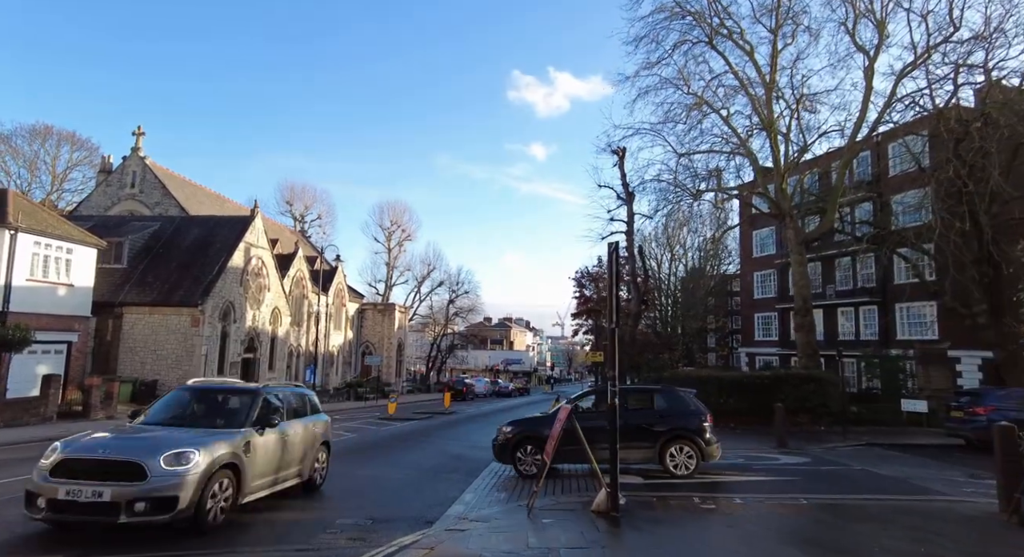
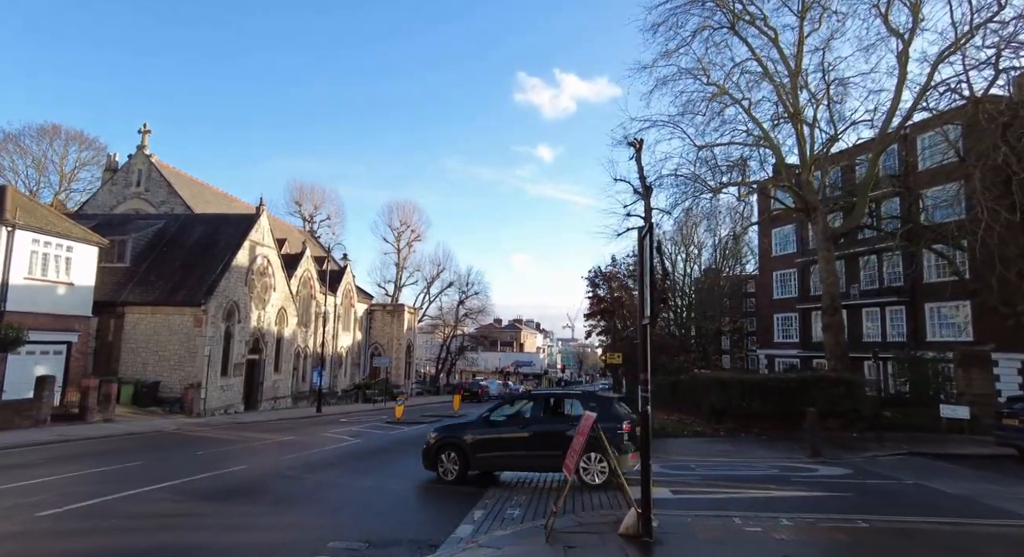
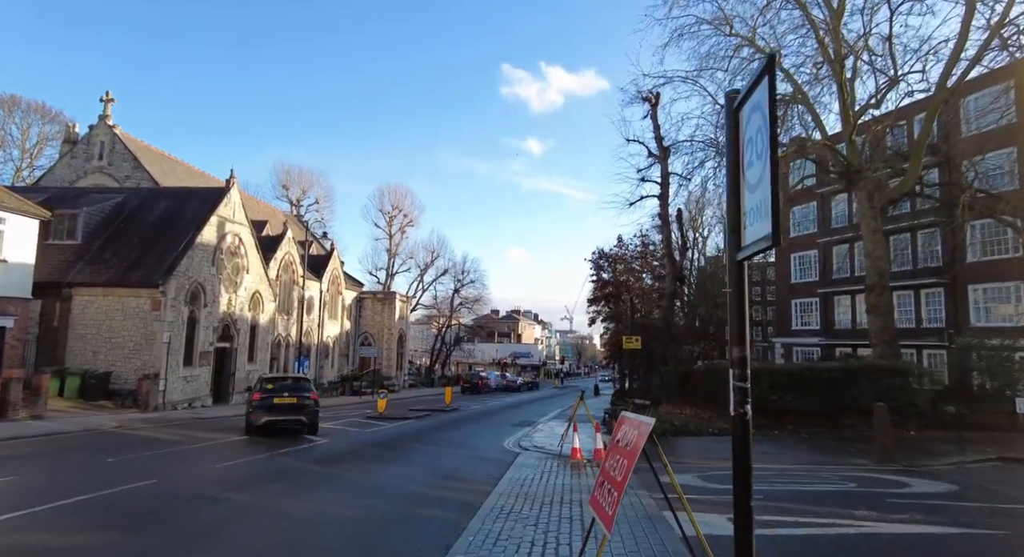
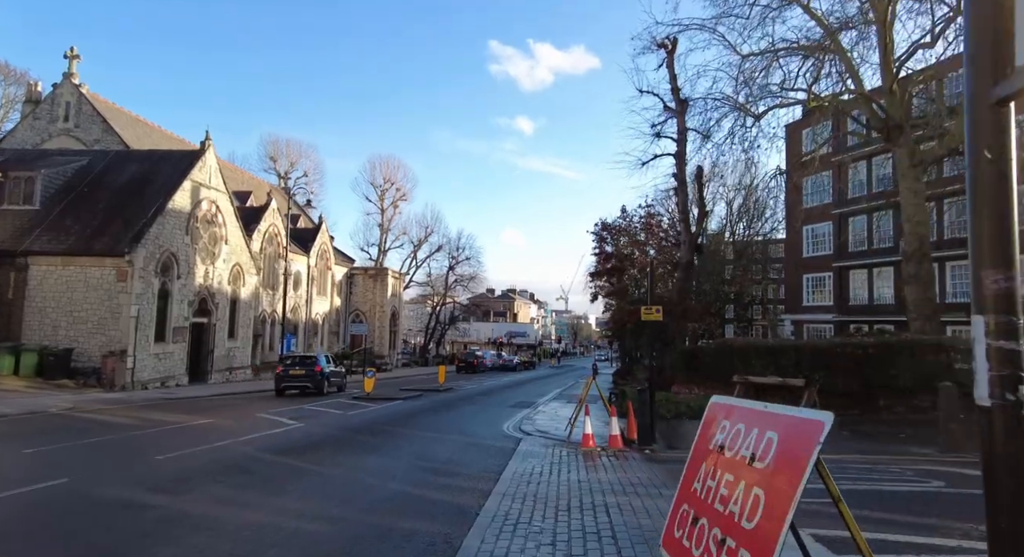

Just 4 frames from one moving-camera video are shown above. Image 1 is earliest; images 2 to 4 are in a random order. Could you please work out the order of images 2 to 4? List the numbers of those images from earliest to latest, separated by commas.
2, 3, 4
